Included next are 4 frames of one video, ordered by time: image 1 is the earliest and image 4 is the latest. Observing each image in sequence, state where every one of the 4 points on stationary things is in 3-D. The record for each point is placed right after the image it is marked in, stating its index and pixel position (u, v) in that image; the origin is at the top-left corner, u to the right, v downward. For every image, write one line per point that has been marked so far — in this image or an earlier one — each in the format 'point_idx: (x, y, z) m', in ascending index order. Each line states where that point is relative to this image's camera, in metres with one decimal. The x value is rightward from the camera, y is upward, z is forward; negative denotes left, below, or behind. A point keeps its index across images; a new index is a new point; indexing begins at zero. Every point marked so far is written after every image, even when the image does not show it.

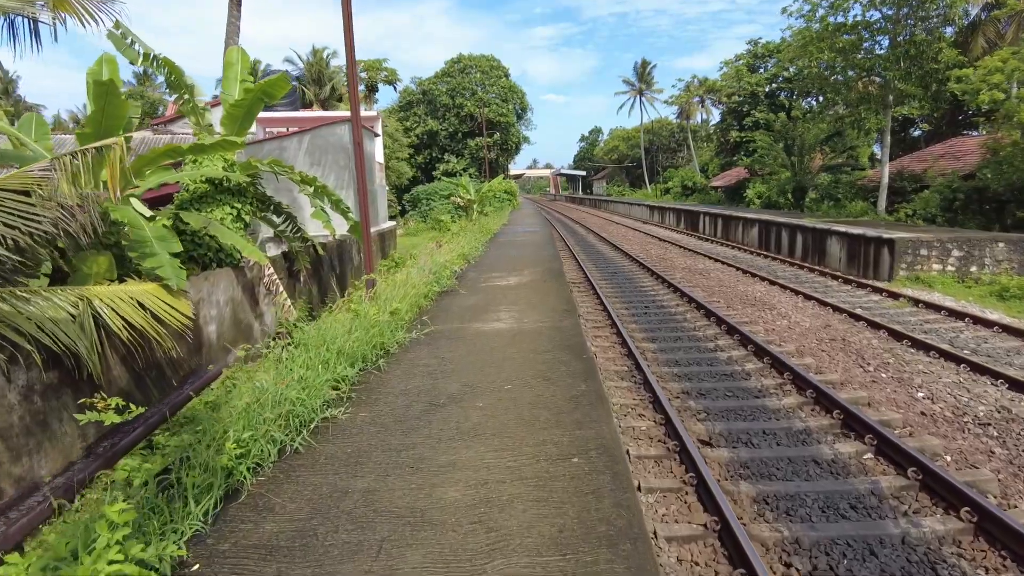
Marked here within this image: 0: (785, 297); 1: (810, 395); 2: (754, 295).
0: (+3.6, +0.2, +8.8) m
1: (+2.2, -0.8, +4.8) m
2: (+3.3, +0.2, +8.9) m
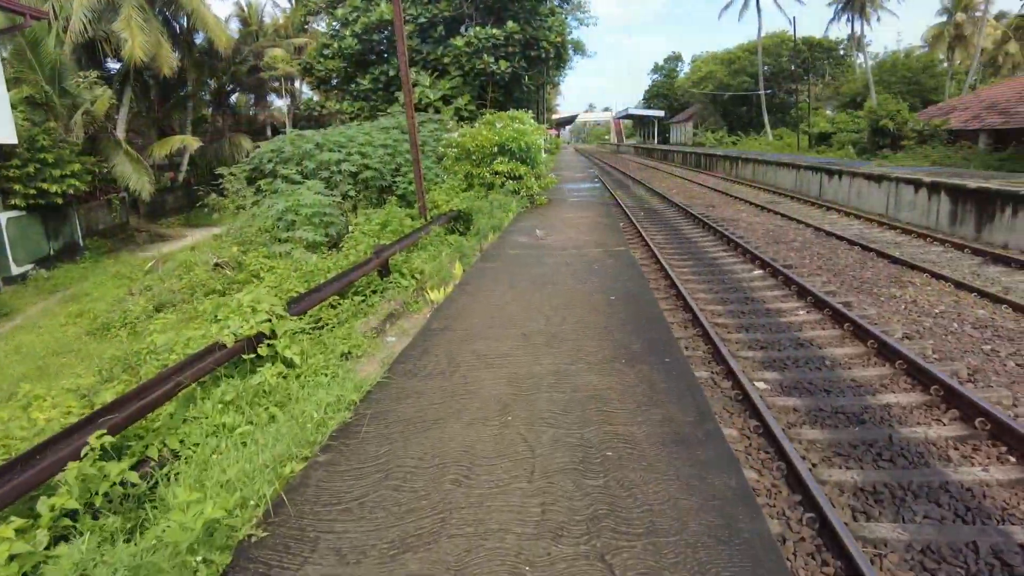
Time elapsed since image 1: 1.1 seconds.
0: (+3.2, +0.1, +8.1) m
1: (+2.0, -0.9, +4.0) m
2: (+2.9, 0.0, +8.2) m
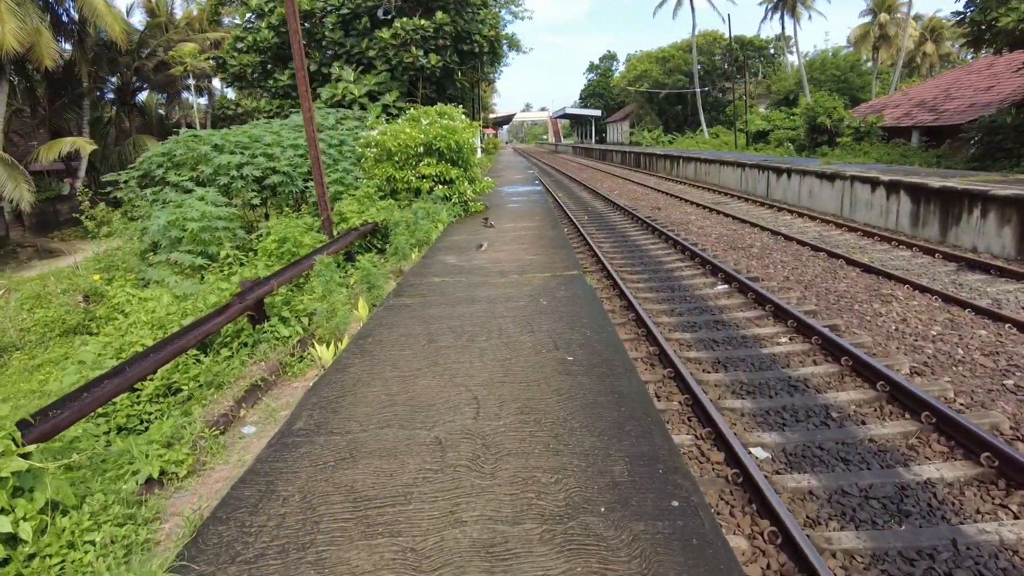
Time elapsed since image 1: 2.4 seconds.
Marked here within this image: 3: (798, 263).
0: (+2.5, -0.1, +7.0) m
1: (+1.7, -1.2, +2.9) m
2: (+2.1, -0.2, +7.1) m
3: (+4.0, +0.3, +9.1) m
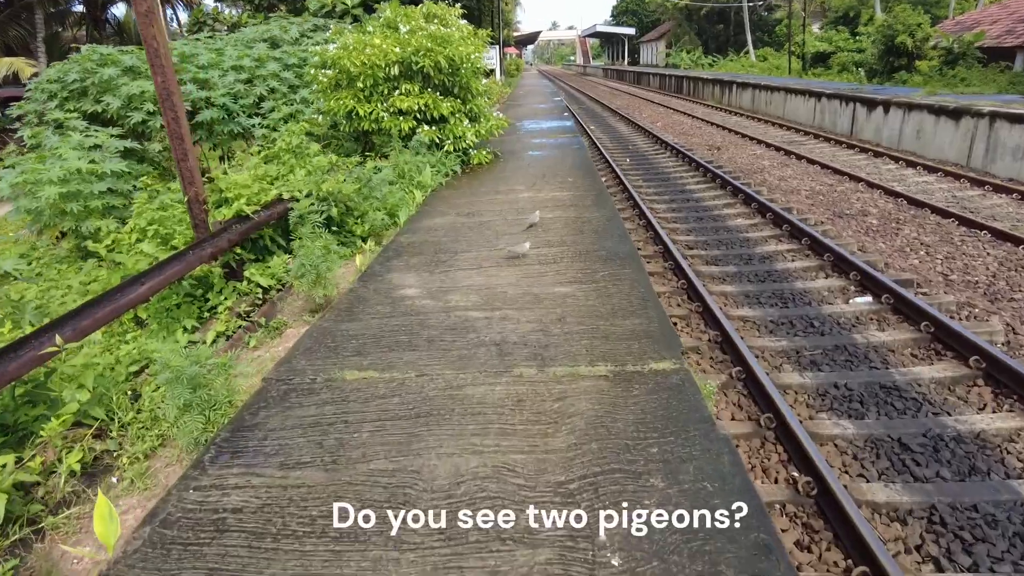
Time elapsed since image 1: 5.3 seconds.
0: (+2.6, -0.3, +4.2) m
1: (+1.6, -1.8, +0.2) m
2: (+2.2, -0.3, +4.3) m
3: (+4.2, +0.4, +6.2) m
